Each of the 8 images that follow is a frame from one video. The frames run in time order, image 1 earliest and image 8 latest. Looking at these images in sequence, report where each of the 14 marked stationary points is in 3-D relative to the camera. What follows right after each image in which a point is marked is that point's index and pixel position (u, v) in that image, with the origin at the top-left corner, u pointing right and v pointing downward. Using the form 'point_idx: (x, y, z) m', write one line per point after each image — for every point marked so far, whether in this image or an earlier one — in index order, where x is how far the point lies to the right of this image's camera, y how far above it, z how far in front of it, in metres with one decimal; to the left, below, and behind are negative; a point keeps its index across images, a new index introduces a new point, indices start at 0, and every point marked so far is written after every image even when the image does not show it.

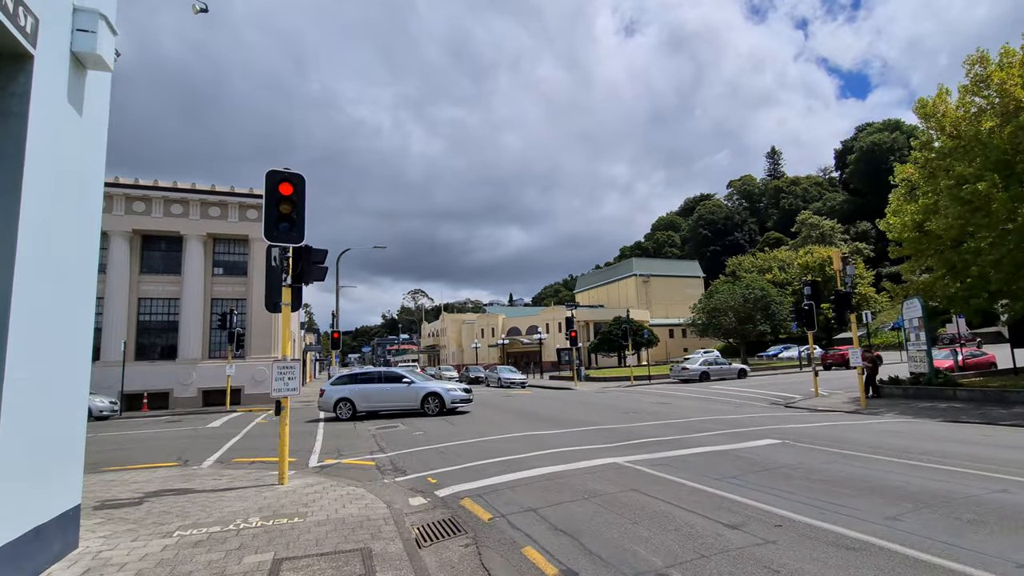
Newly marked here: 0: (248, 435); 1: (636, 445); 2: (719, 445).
0: (-6.8, -3.8, +14.2) m
1: (+2.2, -2.8, +9.7) m
2: (+3.6, -2.7, +9.4) m
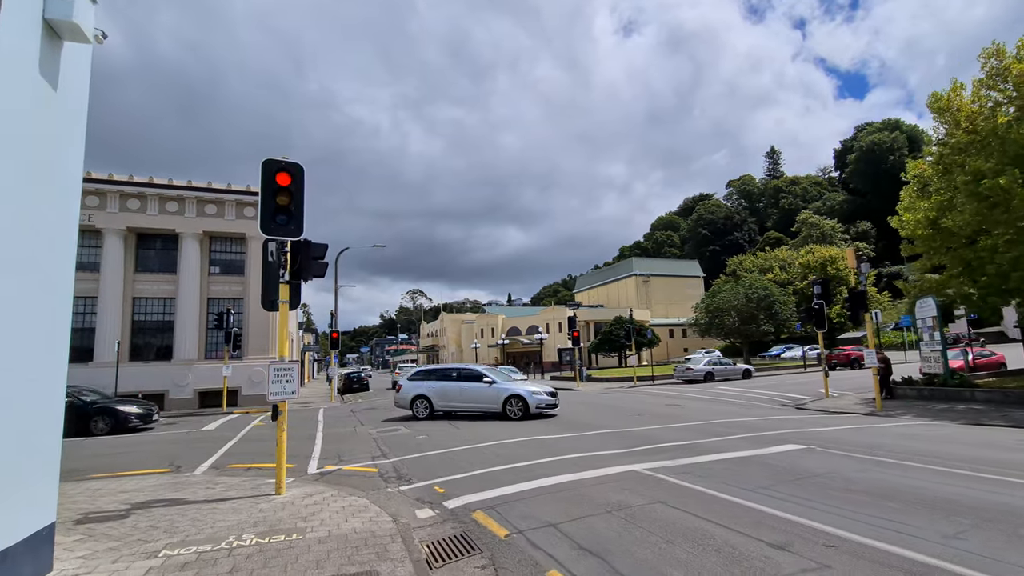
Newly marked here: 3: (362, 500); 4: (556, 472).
0: (-6.7, -3.8, +13.7) m
1: (+2.4, -2.7, +9.3) m
2: (+3.7, -2.6, +9.0) m
3: (-1.9, -2.7, +7.0) m
4: (+0.7, -2.7, +8.0) m
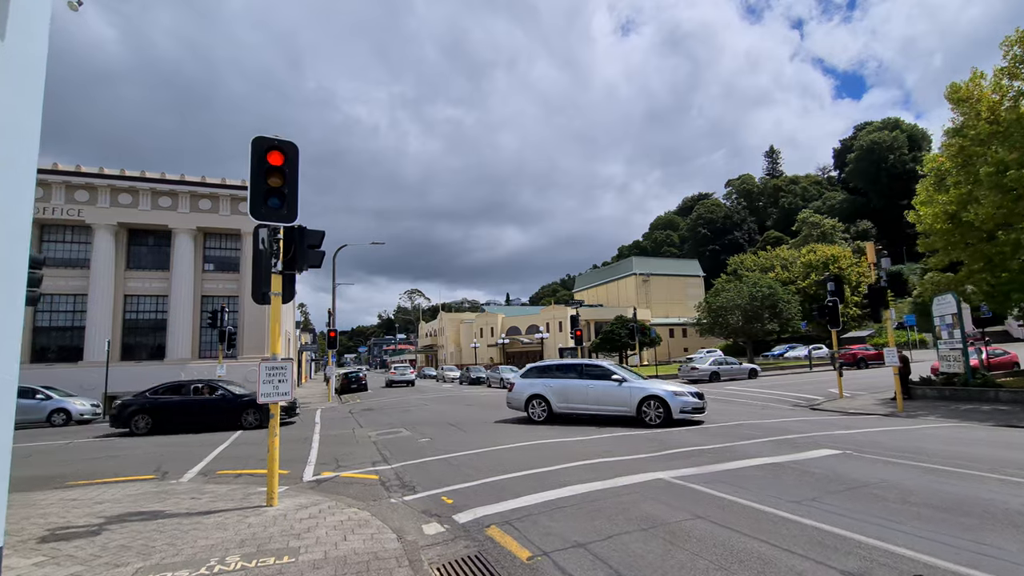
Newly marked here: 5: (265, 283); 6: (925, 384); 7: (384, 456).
0: (-6.5, -3.7, +13.0) m
1: (+2.6, -2.6, +8.6) m
2: (+3.9, -2.5, +8.3) m
3: (-1.7, -2.6, +6.3) m
4: (+0.8, -2.6, +7.4) m
5: (-3.2, 0.0, +7.1) m
6: (+13.8, -3.2, +18.4) m
7: (-2.4, -3.2, +10.4) m
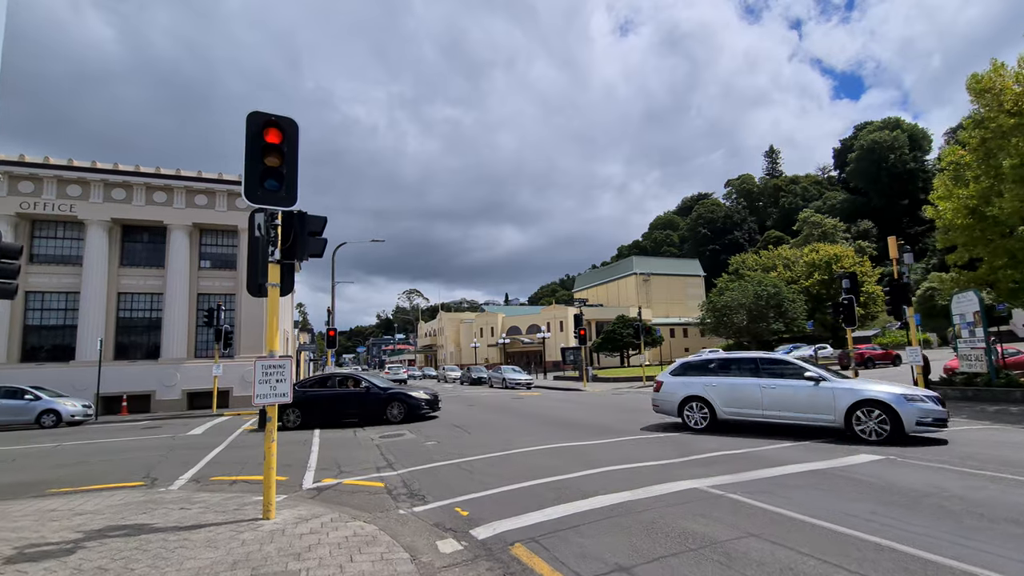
0: (-6.3, -3.6, +12.4) m
1: (+2.8, -2.5, +8.0) m
2: (+4.1, -2.4, +7.7) m
3: (-1.5, -2.5, +5.7) m
4: (+1.1, -2.5, +6.7) m
5: (-2.9, +0.2, +6.4) m
6: (+14.0, -3.1, +17.8) m
7: (-2.2, -3.1, +9.7) m
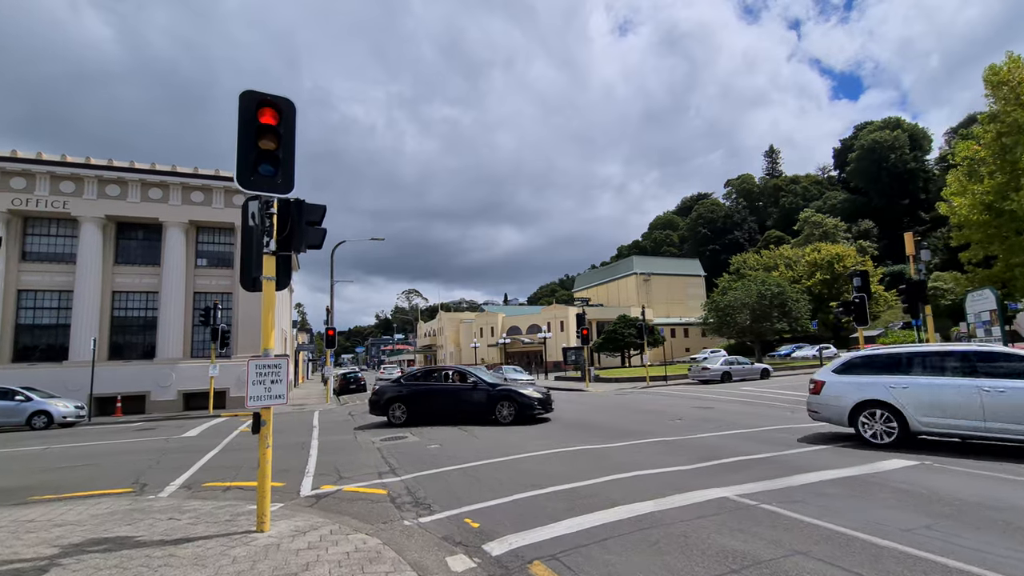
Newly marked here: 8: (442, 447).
0: (-6.2, -3.5, +11.9) m
1: (+2.9, -2.4, +7.5) m
2: (+4.3, -2.3, +7.2) m
3: (-1.3, -2.4, +5.2) m
4: (+1.2, -2.4, +6.3) m
5: (-2.8, +0.2, +5.9) m
6: (+14.1, -3.1, +17.3) m
7: (-2.0, -3.0, +9.3) m
8: (-1.4, -3.1, +10.8) m
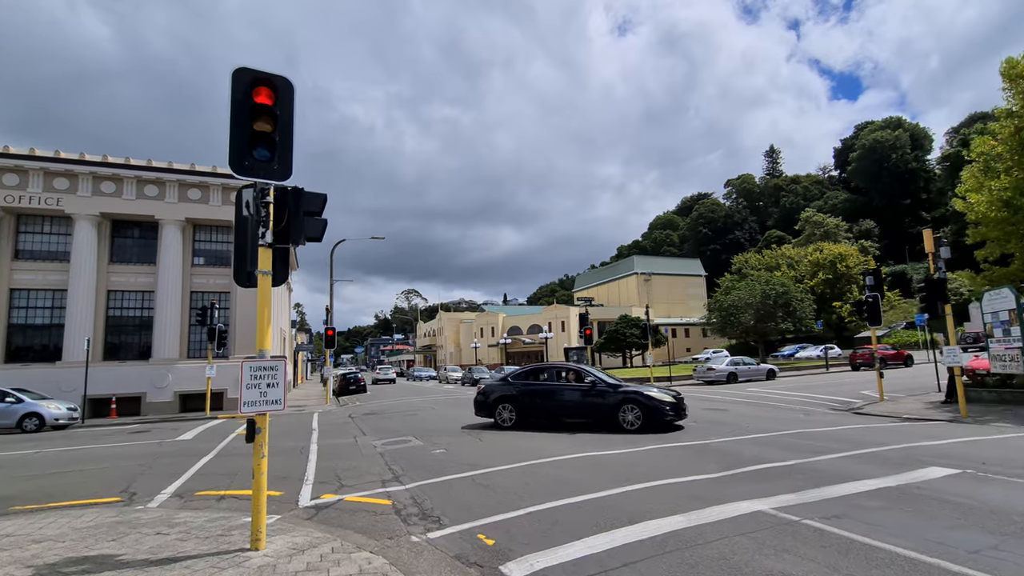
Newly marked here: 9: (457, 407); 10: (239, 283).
0: (-6.0, -3.4, +11.4) m
1: (+3.1, -2.4, +7.0) m
2: (+4.5, -2.3, +6.7) m
3: (-1.1, -2.3, +4.7) m
4: (+1.4, -2.3, +5.8) m
5: (-2.6, +0.3, +5.5) m
6: (+14.3, -3.0, +16.9) m
7: (-1.9, -2.9, +8.8) m
8: (-1.2, -3.1, +10.3) m
9: (-2.0, -4.3, +19.7) m
10: (-2.7, +0.1, +5.5) m
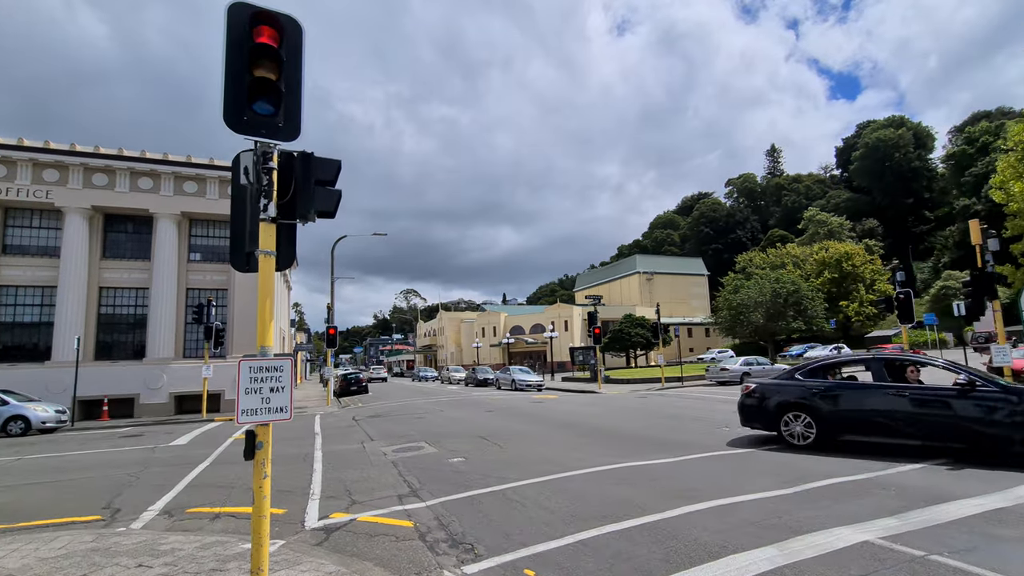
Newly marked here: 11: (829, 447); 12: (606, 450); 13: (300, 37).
0: (-5.6, -3.3, +10.5) m
1: (+3.5, -2.3, +6.1) m
2: (+4.9, -2.2, +5.8) m
3: (-0.7, -2.2, +3.8) m
4: (+1.8, -2.2, +4.9) m
5: (-2.2, +0.4, +4.5) m
6: (+14.7, -2.9, +16.0) m
7: (-1.4, -2.8, +7.8) m
8: (-0.8, -2.9, +9.3) m
9: (-1.6, -4.1, +18.8) m
10: (-2.3, +0.2, +4.6) m
11: (+5.3, -2.7, +9.3) m
12: (+1.6, -2.8, +9.6) m
13: (-1.8, +2.1, +4.6) m
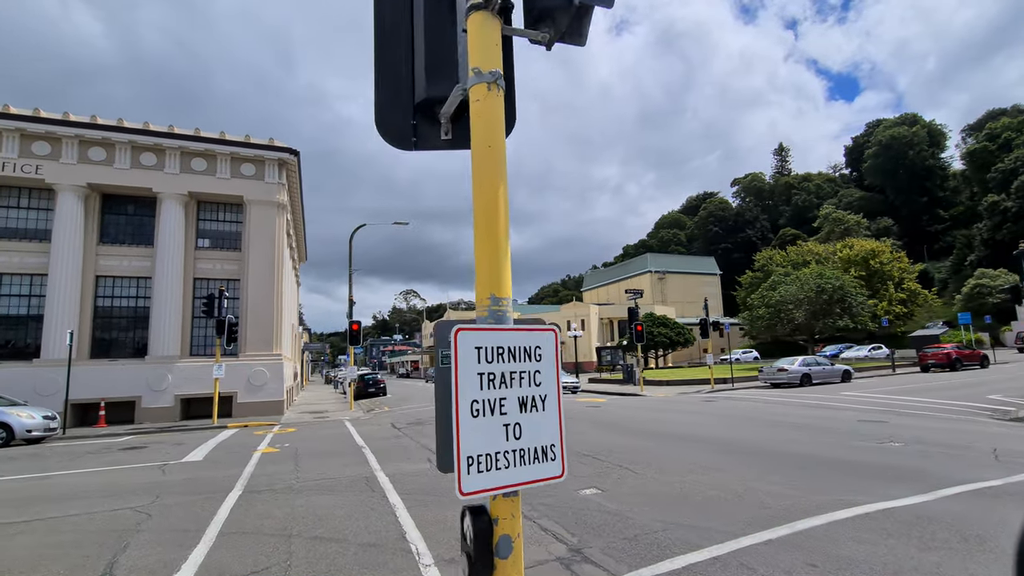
0: (-3.7, -2.9, +7.8) m
1: (+5.5, -1.9, +3.5) m
2: (+6.8, -1.8, +3.2) m
3: (+1.2, -1.8, +1.2) m
4: (+3.8, -1.8, +2.3) m
5: (-0.2, +0.8, +1.9) m
6: (+16.6, -2.5, +13.4) m
7: (+0.5, -2.4, +5.2) m
8: (+1.1, -2.5, +6.8) m
9: (+0.3, -3.7, +16.2) m
10: (-0.4, +0.6, +2.0) m
11: (+7.2, -2.3, +6.7) m
12: (+3.5, -2.4, +7.0) m
13: (+0.2, +2.5, +2.0) m
